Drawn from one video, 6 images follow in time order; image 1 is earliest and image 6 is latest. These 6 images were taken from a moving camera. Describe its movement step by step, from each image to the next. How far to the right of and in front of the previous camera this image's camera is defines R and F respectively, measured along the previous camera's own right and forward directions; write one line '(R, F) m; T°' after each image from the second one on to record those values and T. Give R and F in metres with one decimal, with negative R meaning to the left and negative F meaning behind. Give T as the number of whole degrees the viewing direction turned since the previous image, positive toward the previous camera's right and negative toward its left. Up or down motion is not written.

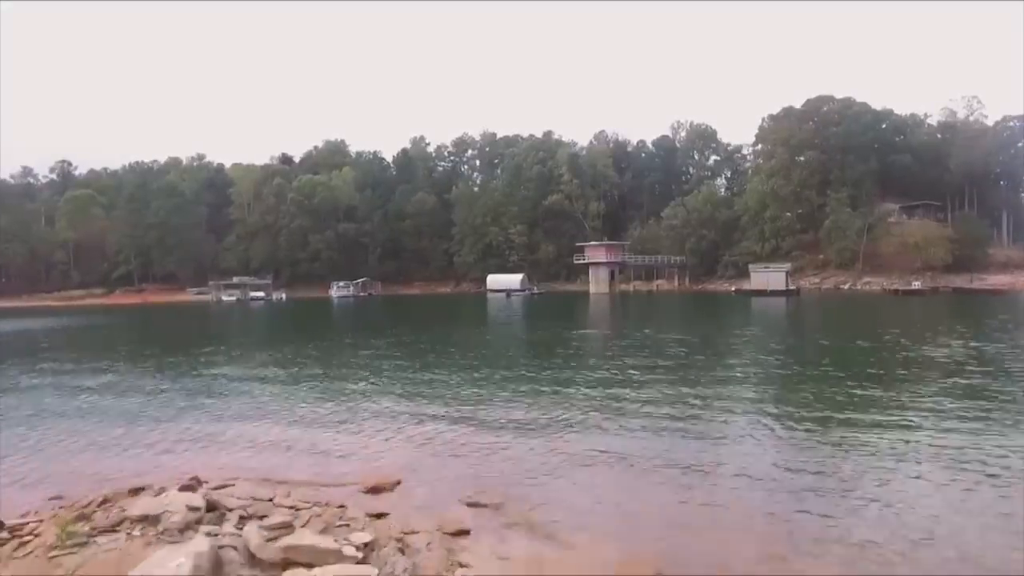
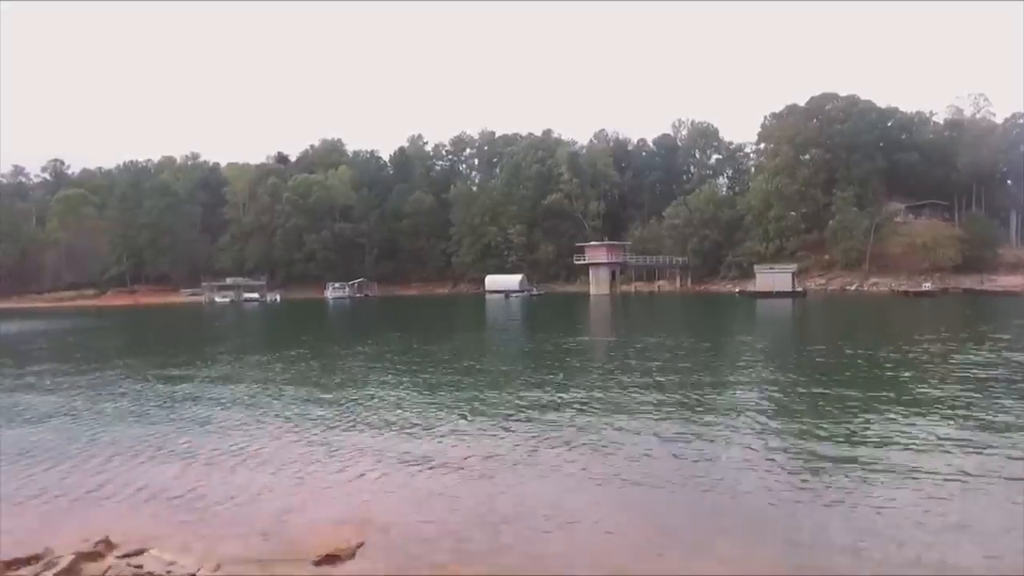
(0.0, +1.4) m; 0°
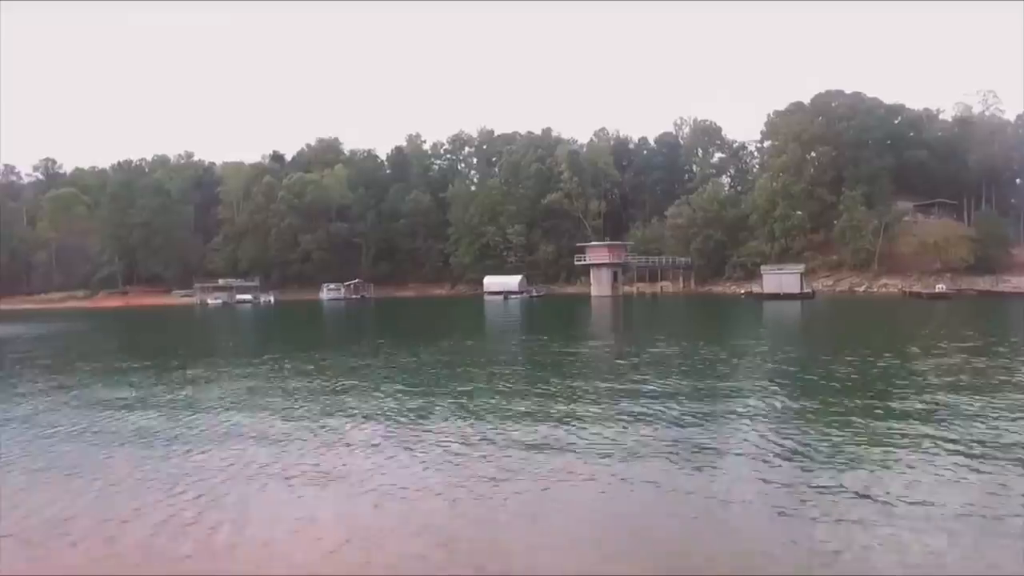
(0.0, +1.7) m; 0°
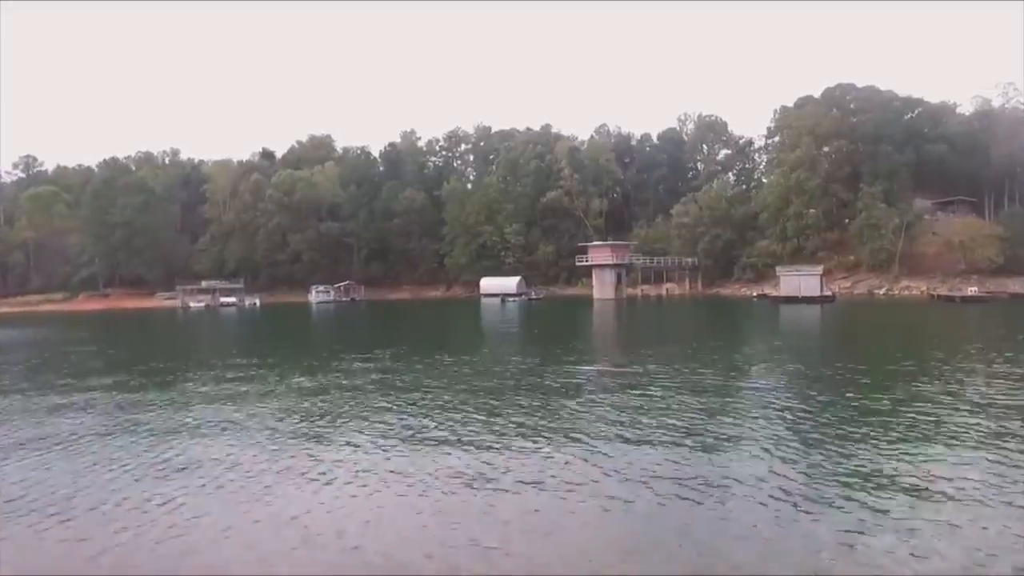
(0.0, +3.5) m; 0°
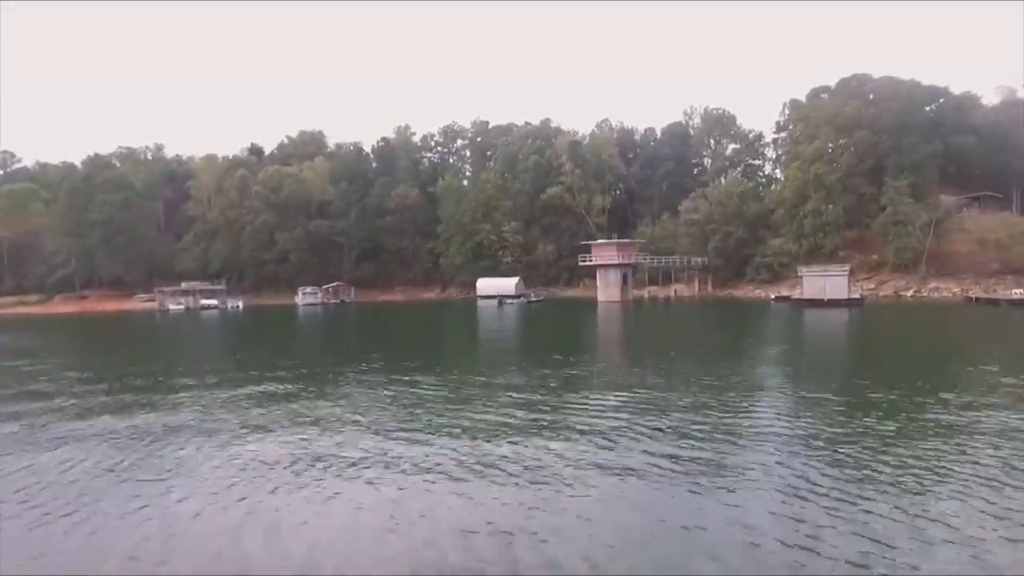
(0.0, +4.0) m; 0°
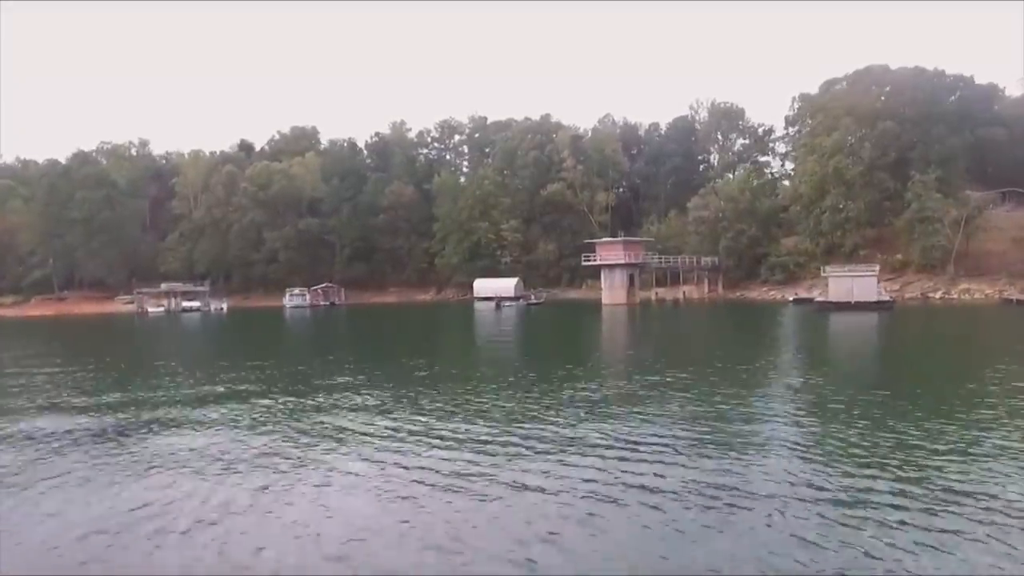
(0.0, +3.5) m; 0°
